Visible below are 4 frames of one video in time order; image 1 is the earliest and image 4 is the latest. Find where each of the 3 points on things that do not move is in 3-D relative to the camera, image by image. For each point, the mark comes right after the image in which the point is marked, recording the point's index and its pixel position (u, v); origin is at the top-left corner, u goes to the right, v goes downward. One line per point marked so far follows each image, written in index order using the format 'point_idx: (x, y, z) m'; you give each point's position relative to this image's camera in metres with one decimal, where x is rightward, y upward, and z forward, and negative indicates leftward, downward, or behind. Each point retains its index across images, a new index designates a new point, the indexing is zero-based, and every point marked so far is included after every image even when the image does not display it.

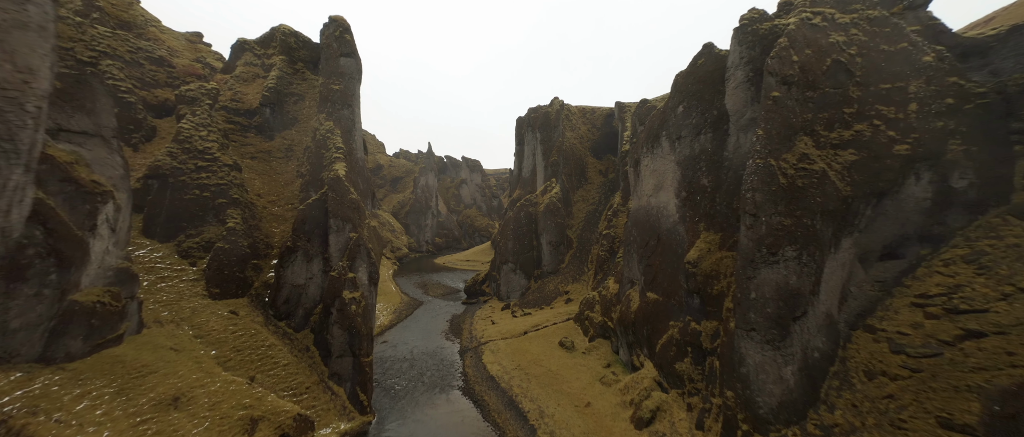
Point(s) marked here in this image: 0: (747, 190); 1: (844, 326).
0: (+10.2, +1.2, +15.7) m
1: (+13.0, -4.2, +14.1) m
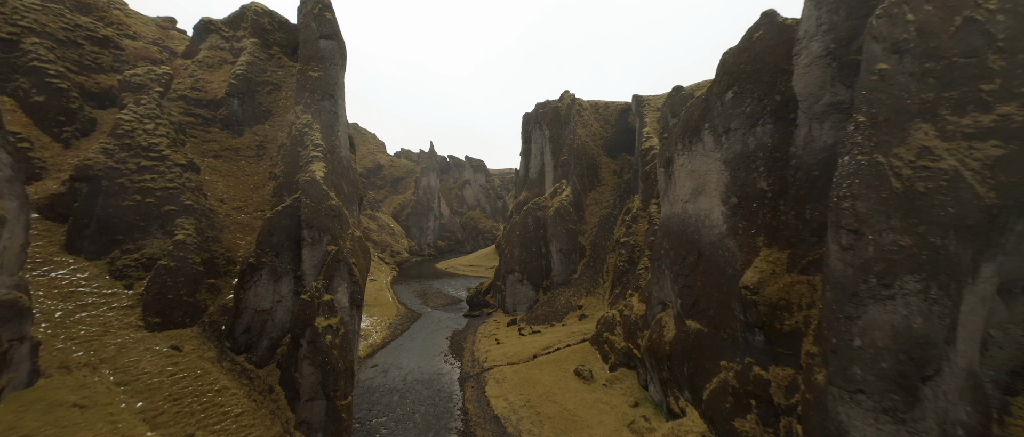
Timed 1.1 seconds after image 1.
0: (+10.6, +0.7, +11.7) m
1: (+13.4, -4.8, +10.0) m
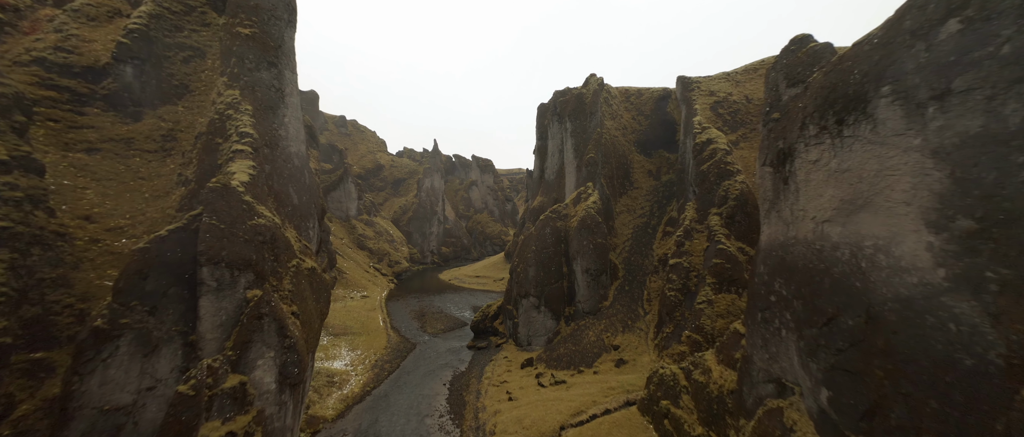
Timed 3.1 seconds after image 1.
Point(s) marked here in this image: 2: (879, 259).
0: (+11.3, -0.3, +3.6) m
1: (+14.1, -5.7, +1.9) m
2: (+10.8, -1.2, +10.4) m
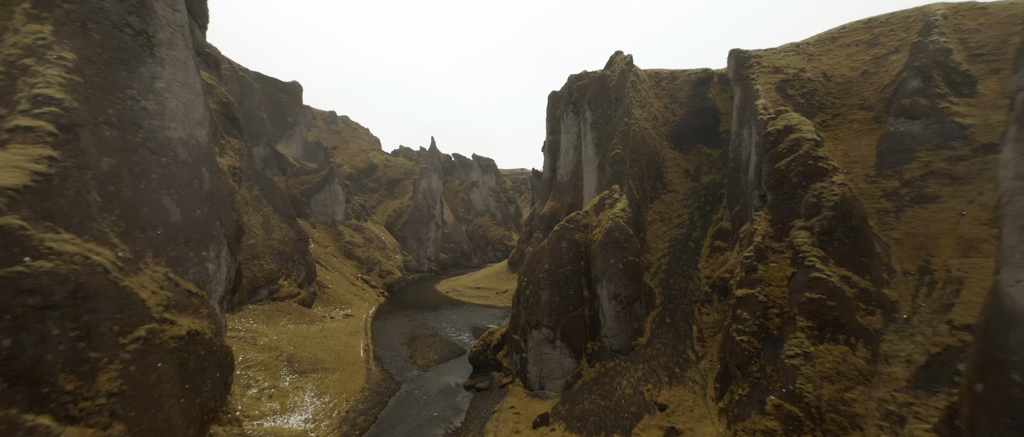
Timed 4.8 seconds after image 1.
0: (+11.8, -1.0, -3.6) m
1: (+14.5, -6.5, -5.4) m
2: (+11.3, -2.0, +3.1) m
